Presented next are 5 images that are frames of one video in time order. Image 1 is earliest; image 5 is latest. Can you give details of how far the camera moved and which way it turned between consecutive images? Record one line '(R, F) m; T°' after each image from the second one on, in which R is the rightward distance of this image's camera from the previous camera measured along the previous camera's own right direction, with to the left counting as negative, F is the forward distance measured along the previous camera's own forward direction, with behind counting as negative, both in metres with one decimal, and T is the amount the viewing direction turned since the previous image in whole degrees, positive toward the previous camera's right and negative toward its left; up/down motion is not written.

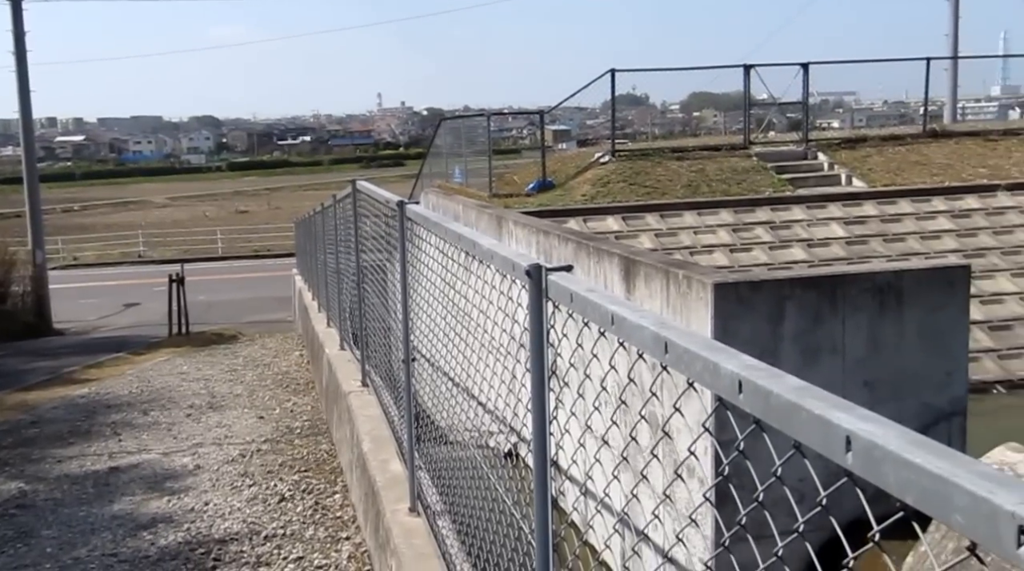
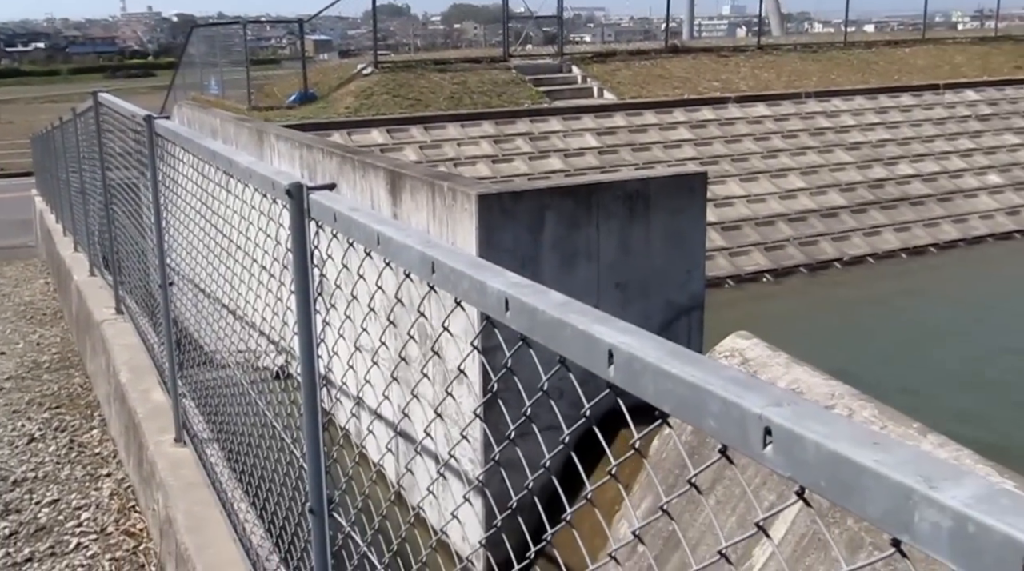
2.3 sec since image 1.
(+0.1, +0.3) m; +12°
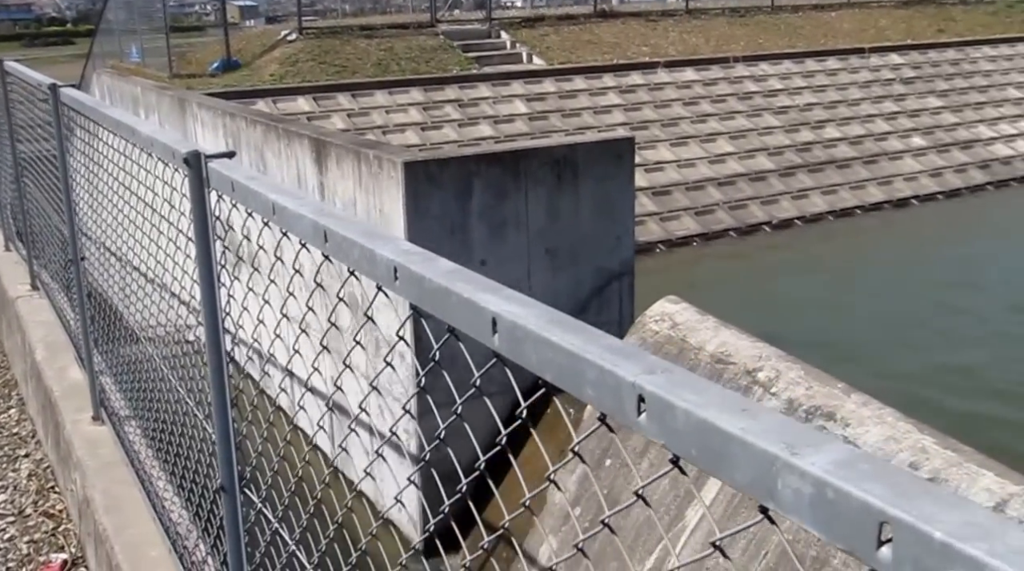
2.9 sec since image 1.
(+0.5, +0.4) m; +3°
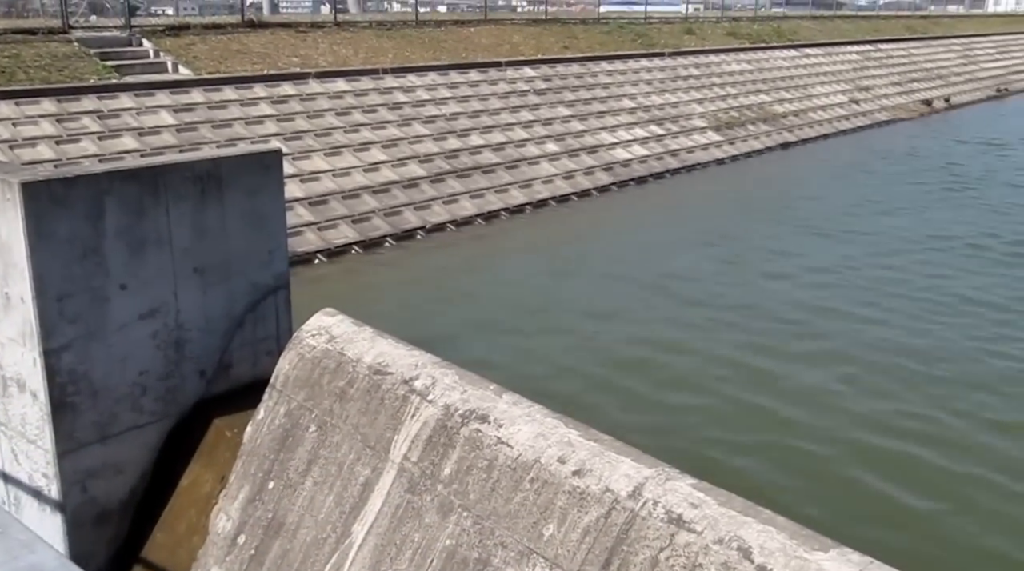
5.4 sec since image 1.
(+0.9, +0.1) m; +17°
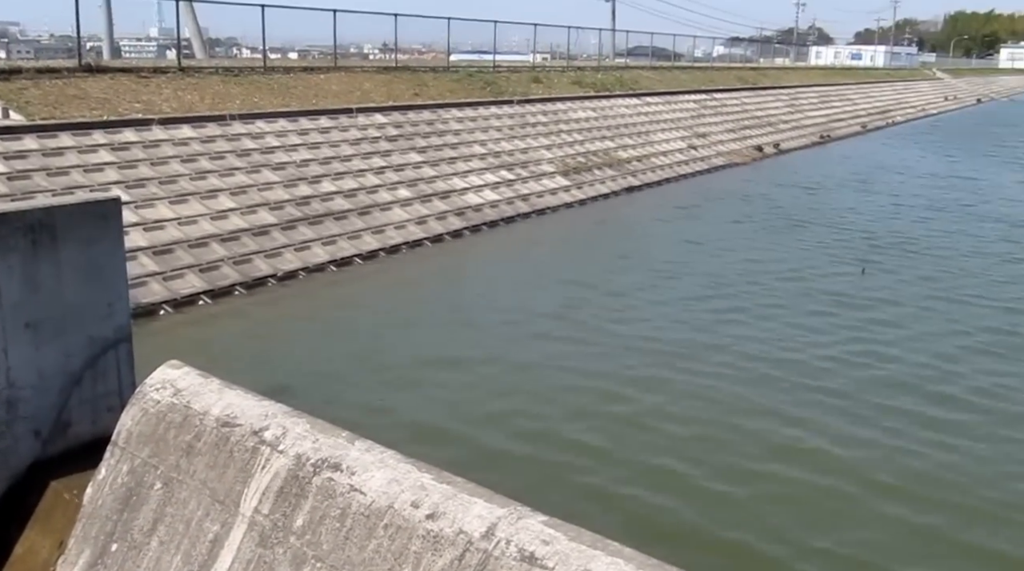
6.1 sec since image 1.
(+0.2, -0.3) m; +8°
